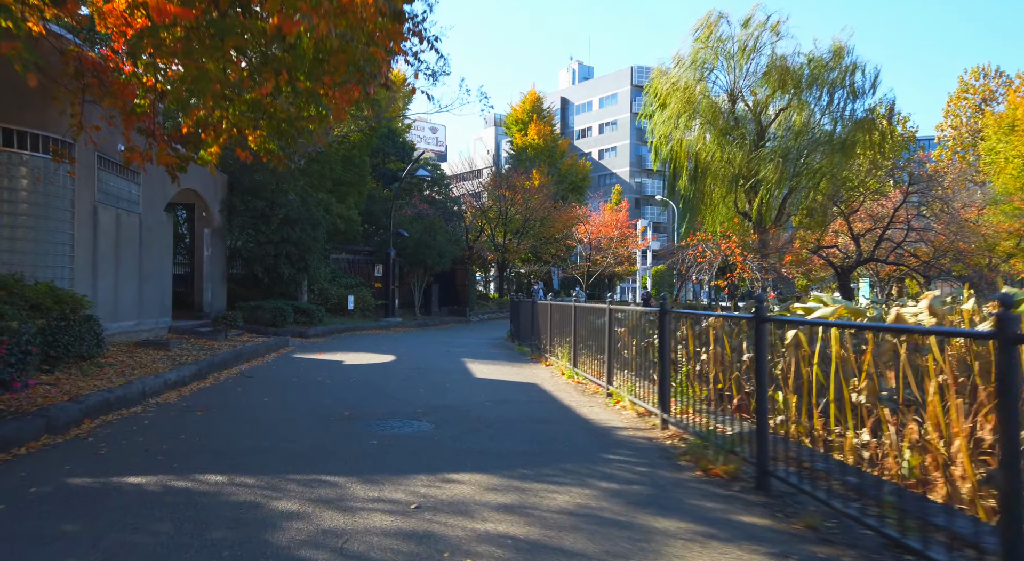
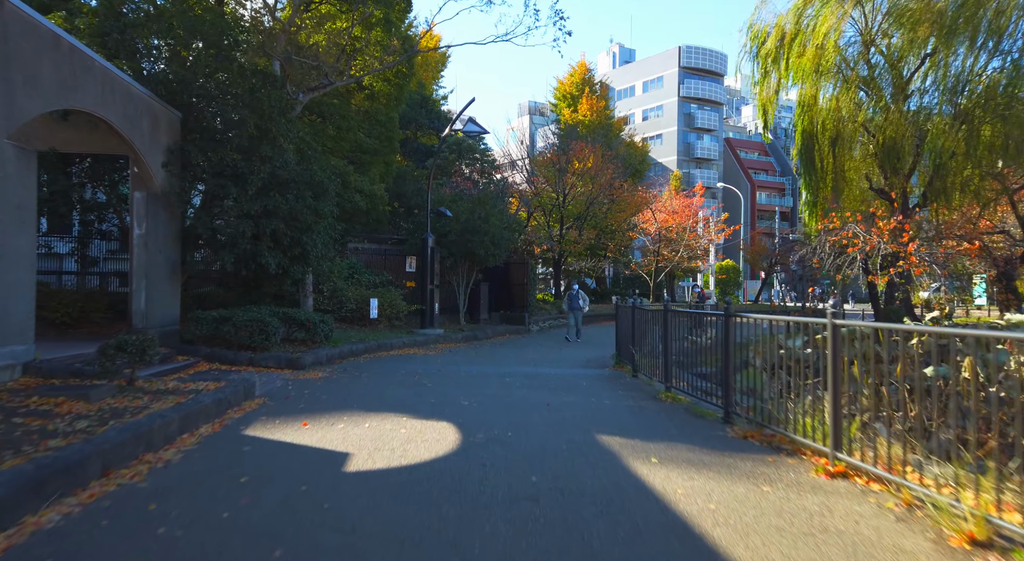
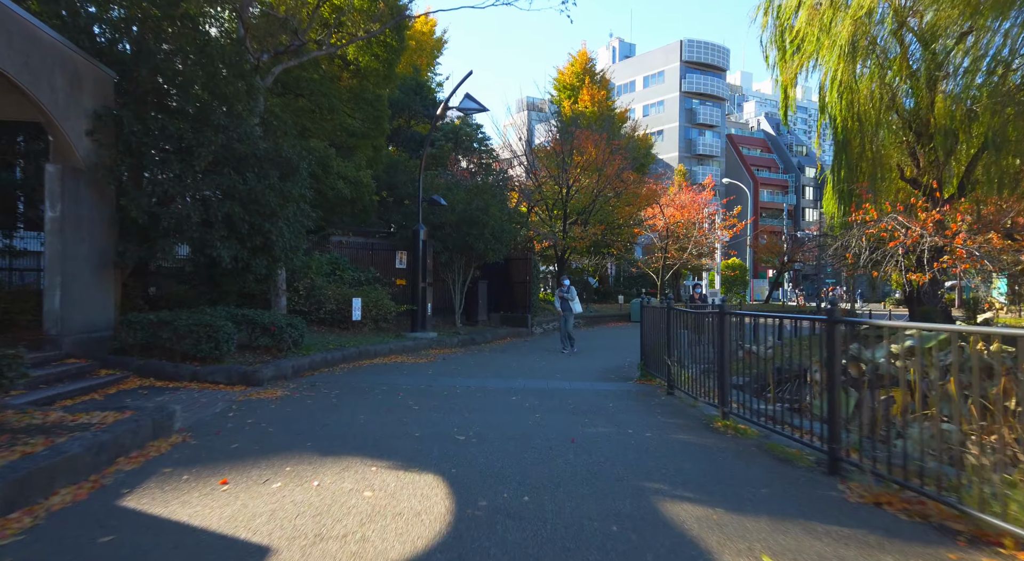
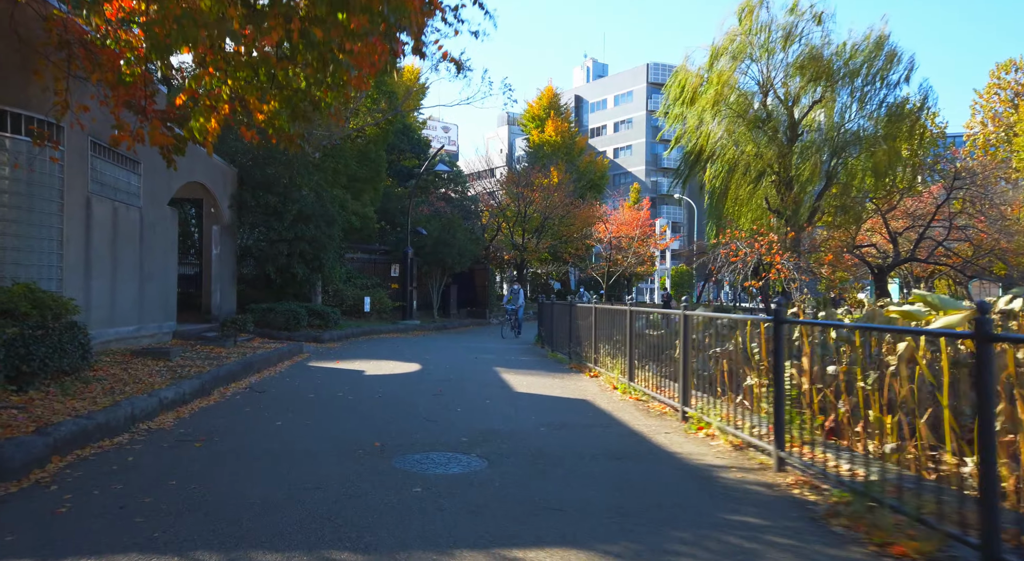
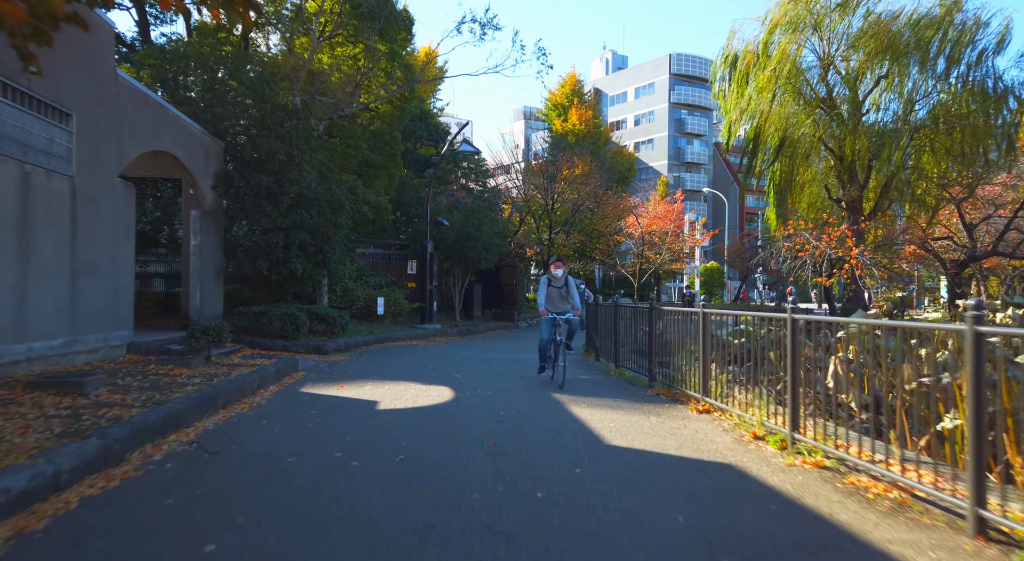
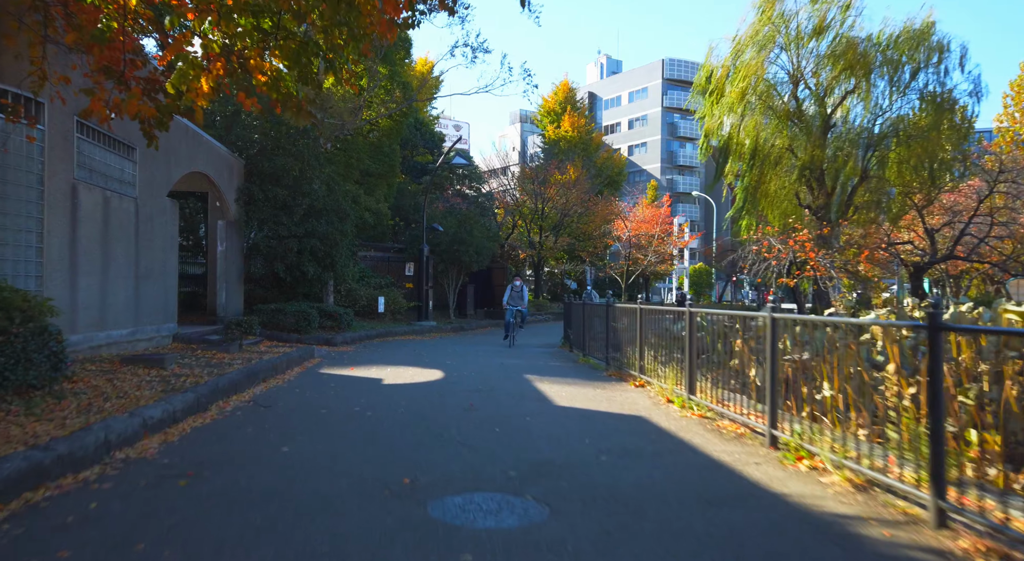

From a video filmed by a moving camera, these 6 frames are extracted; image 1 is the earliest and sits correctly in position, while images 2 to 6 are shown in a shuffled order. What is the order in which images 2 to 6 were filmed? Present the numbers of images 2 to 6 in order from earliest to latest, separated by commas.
4, 6, 5, 2, 3
